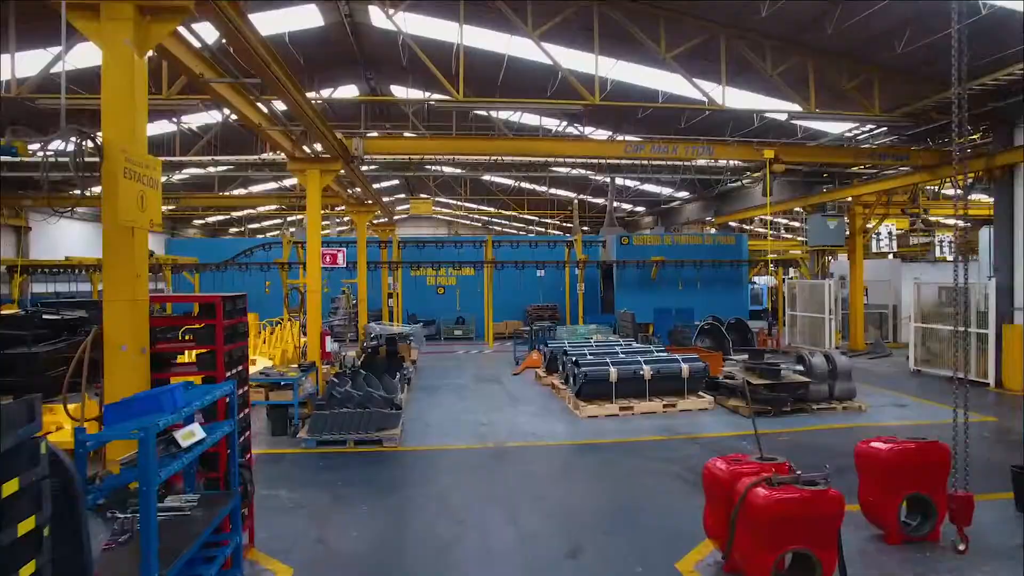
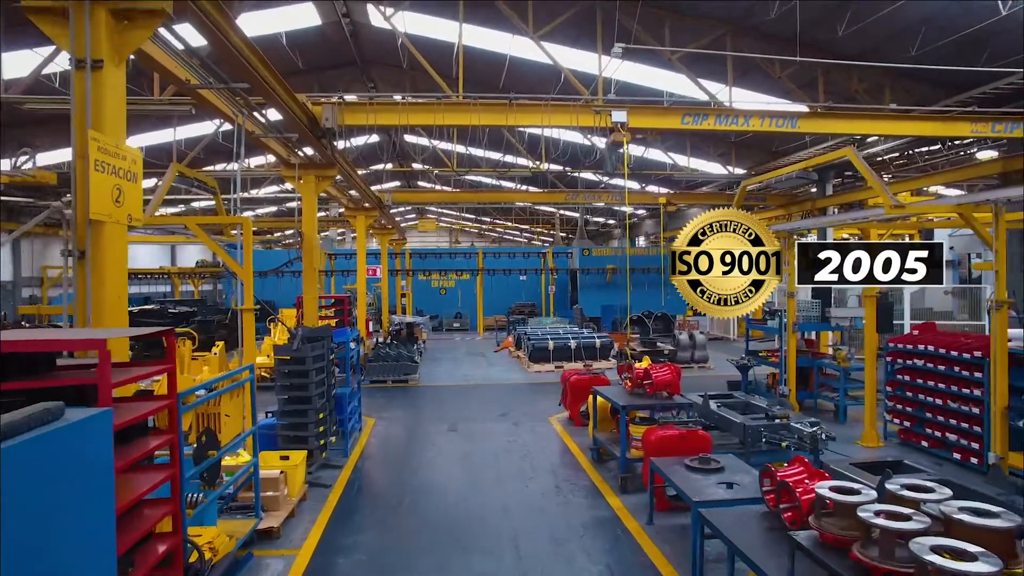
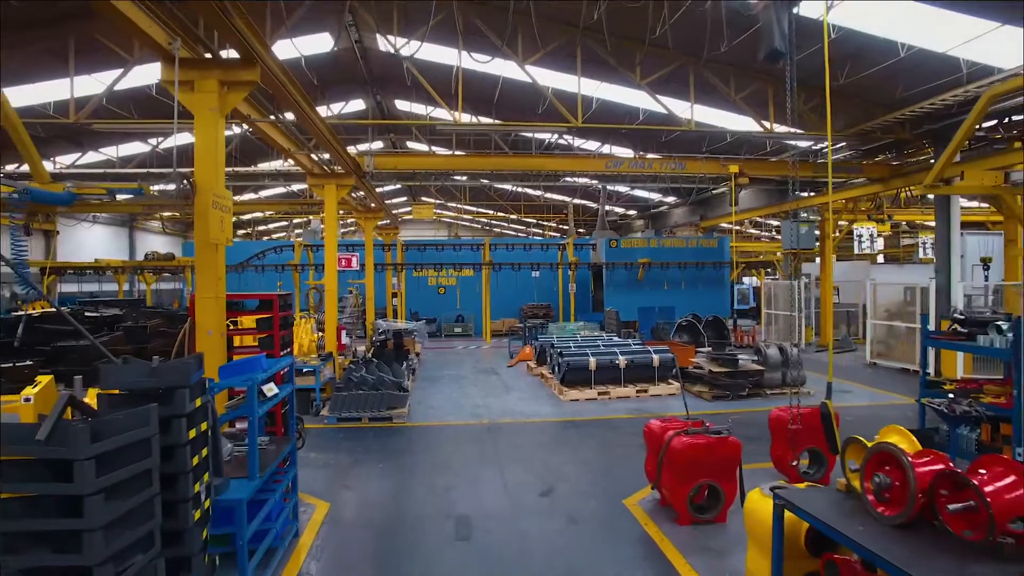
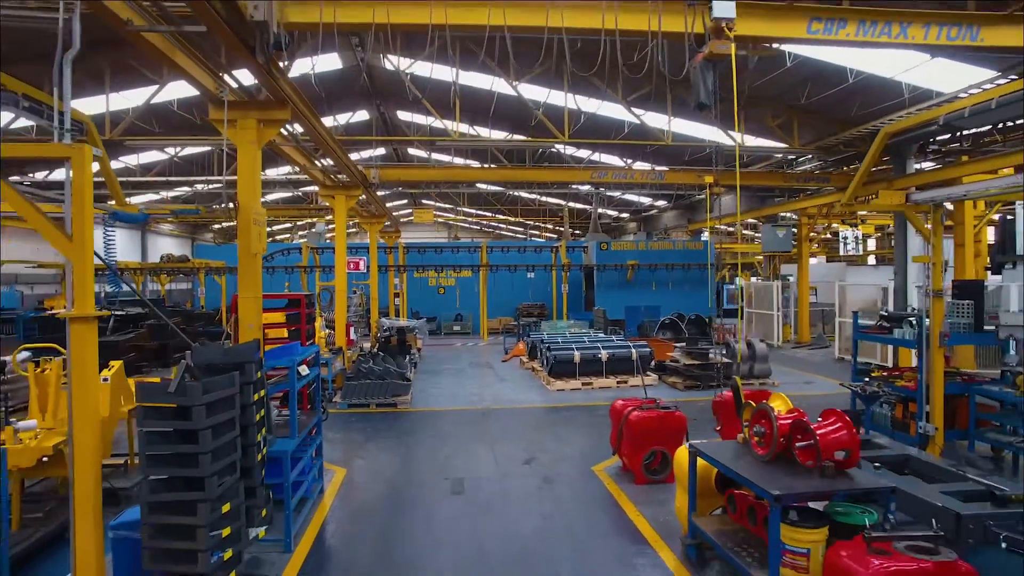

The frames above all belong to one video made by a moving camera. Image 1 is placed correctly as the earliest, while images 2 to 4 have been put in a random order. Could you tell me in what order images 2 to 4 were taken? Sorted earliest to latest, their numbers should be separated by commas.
3, 4, 2
